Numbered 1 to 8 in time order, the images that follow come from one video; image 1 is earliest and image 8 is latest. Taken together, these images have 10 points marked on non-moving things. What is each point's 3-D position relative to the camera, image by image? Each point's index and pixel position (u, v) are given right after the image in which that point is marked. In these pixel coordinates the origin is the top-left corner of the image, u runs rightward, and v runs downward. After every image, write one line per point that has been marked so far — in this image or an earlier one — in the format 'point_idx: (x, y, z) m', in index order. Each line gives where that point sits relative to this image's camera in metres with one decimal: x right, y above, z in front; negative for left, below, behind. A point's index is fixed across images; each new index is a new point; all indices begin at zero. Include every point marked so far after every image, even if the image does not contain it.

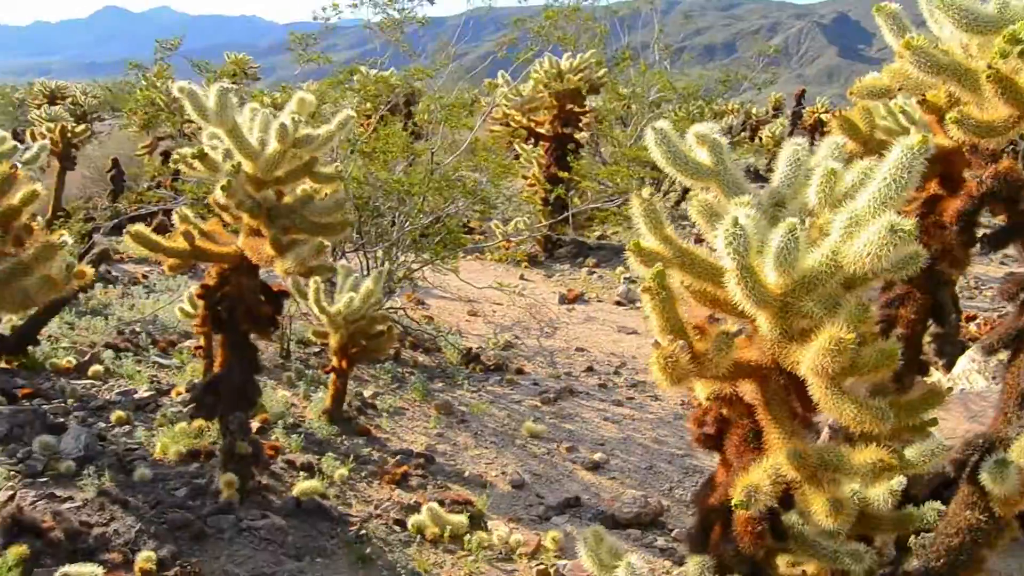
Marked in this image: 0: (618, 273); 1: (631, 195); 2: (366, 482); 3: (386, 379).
0: (+1.3, +0.2, +11.7) m
1: (+0.5, +0.4, +4.1) m
2: (-1.0, -1.3, +6.4) m
3: (-1.1, -0.8, +8.1) m
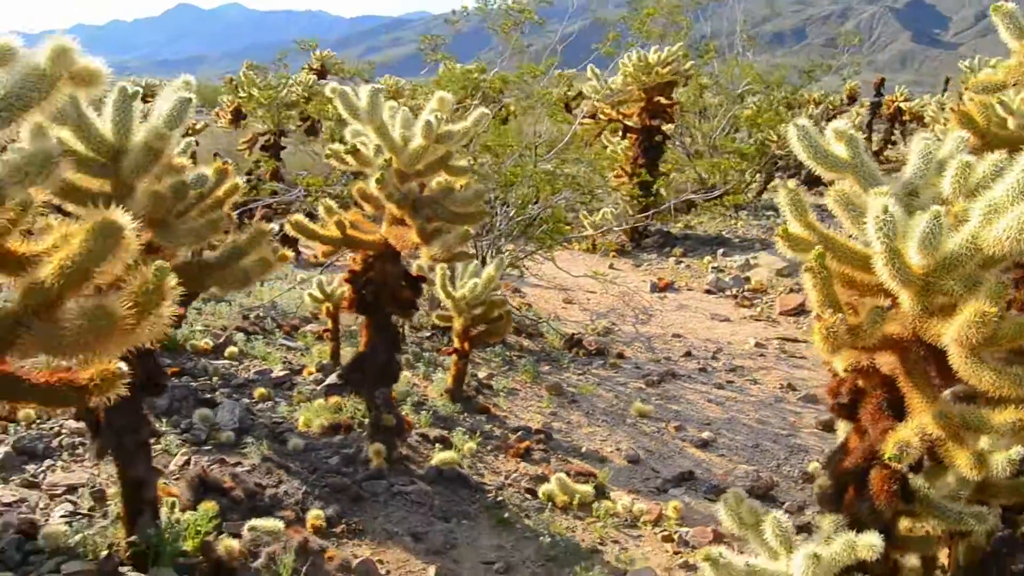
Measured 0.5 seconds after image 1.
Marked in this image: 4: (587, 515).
0: (+2.4, +0.3, +12.0) m
1: (+1.2, +0.5, +4.5) m
2: (-0.1, -1.2, +6.8) m
3: (-0.1, -0.7, +8.6) m
4: (+0.5, -1.5, +6.2) m
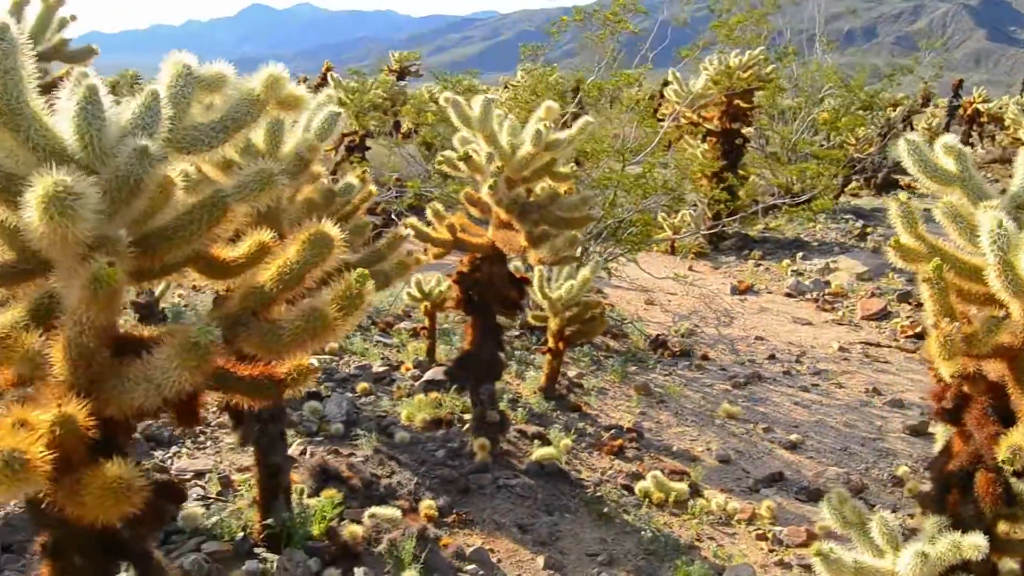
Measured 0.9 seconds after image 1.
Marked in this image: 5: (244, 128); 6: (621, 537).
0: (+3.4, +0.3, +12.1) m
1: (+1.8, +0.4, +4.6) m
2: (+0.6, -1.2, +7.0) m
3: (+0.7, -0.7, +8.8) m
4: (+1.1, -1.5, +6.4) m
5: (-0.8, +0.5, +2.8) m
6: (+0.7, -1.5, +5.9) m
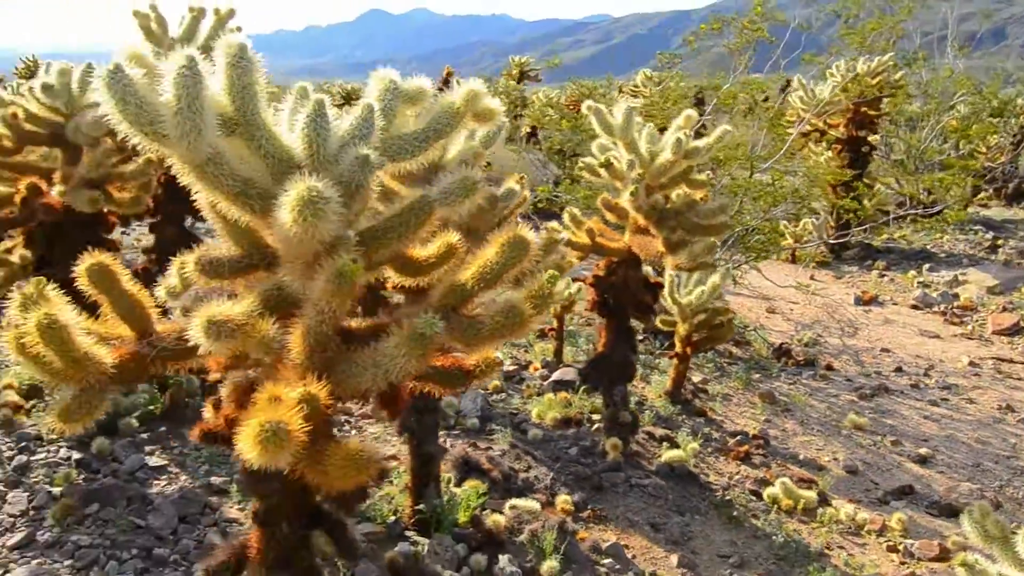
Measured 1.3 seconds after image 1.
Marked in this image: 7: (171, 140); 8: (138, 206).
0: (+4.9, +0.1, +11.8) m
1: (+2.5, +0.4, +4.6) m
2: (+1.5, -1.2, +7.1) m
3: (+1.8, -0.7, +8.9) m
4: (+2.0, -1.6, +6.4) m
5: (-0.2, +0.5, +3.1) m
6: (+1.5, -1.6, +6.0) m
7: (-0.9, +0.4, +2.6) m
8: (-2.1, +0.5, +5.6) m
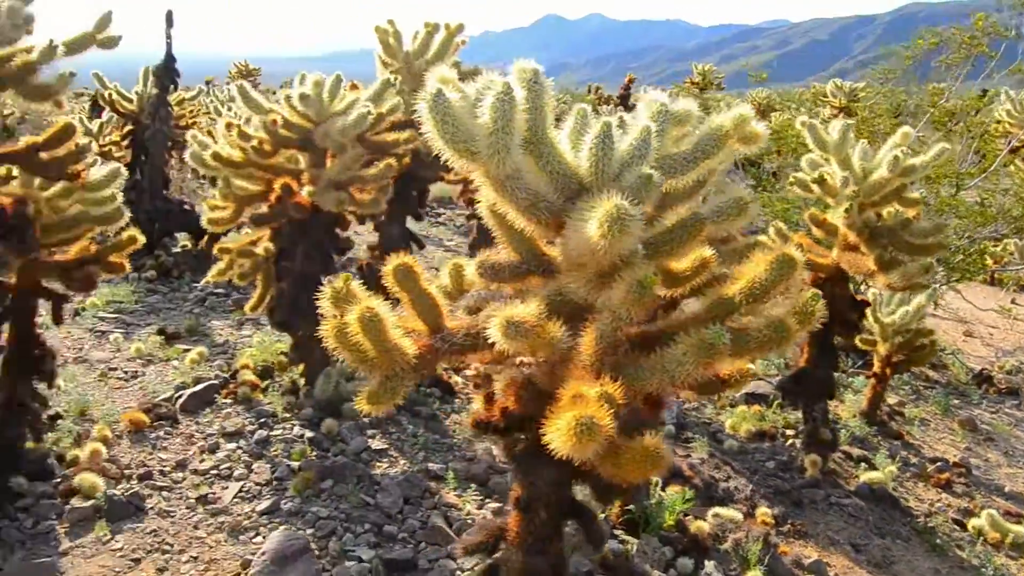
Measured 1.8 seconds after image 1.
0: (+7.1, -0.2, +11.1) m
1: (+3.6, +0.2, +4.3) m
2: (+2.9, -1.4, +7.0) m
3: (+3.5, -0.9, +8.6) m
4: (+3.3, -1.7, +6.2) m
5: (+0.7, +0.4, +3.3) m
6: (+2.7, -1.7, +5.8) m
7: (-0.1, +0.4, +2.9) m
8: (-0.8, +0.5, +6.0) m
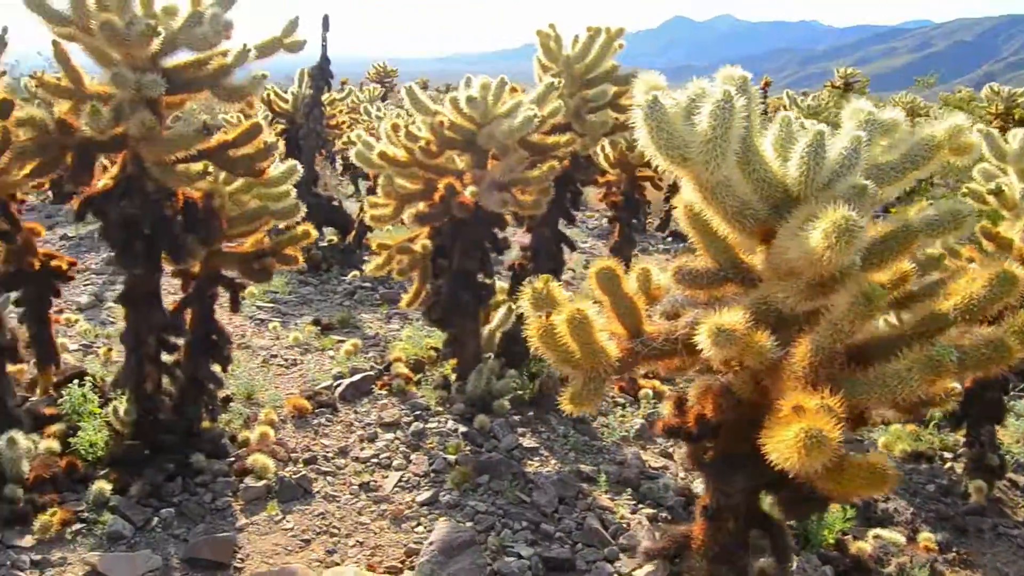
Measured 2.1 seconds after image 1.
0: (+8.6, -0.6, +10.2) m
1: (+4.4, 0.0, +3.9) m
2: (+3.9, -1.5, +6.6) m
3: (+4.7, -1.1, +8.2) m
4: (+4.2, -1.9, +5.8) m
5: (+1.3, +0.4, +3.2) m
6: (+3.6, -1.9, +5.5) m
7: (+0.5, +0.4, +2.8) m
8: (+0.2, +0.5, +6.1) m
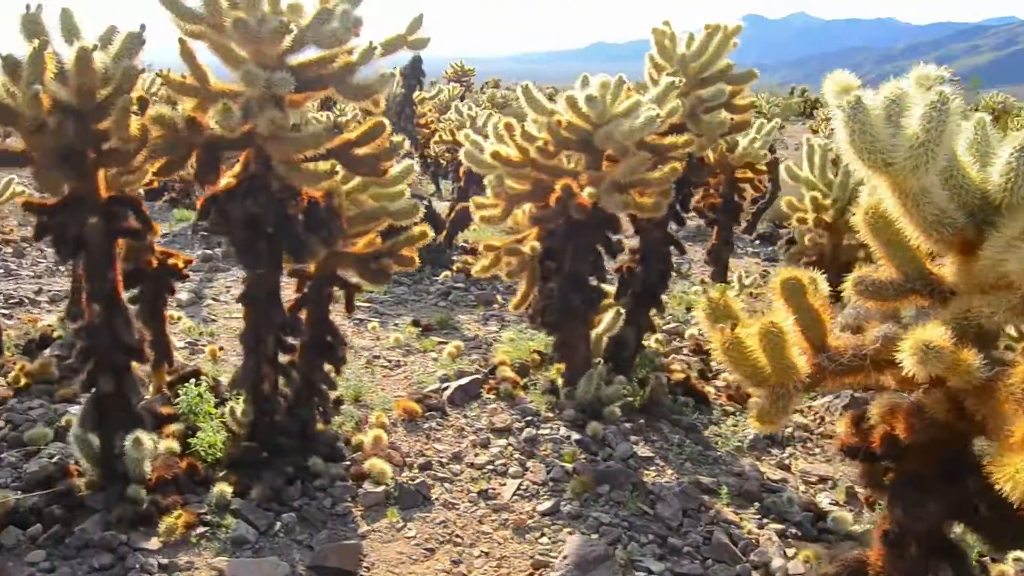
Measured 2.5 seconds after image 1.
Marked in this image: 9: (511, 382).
0: (+9.5, -0.7, +9.5) m
1: (+5.0, -0.1, +3.4) m
2: (+4.6, -1.6, +6.2) m
3: (+5.6, -1.2, +7.7) m
4: (+4.9, -2.0, +5.4) m
5: (+1.9, +0.4, +2.9) m
6: (+4.2, -1.9, +5.1) m
7: (+1.1, +0.3, +2.6) m
8: (+0.9, +0.5, +5.9) m
9: (0.0, -0.6, +6.7) m
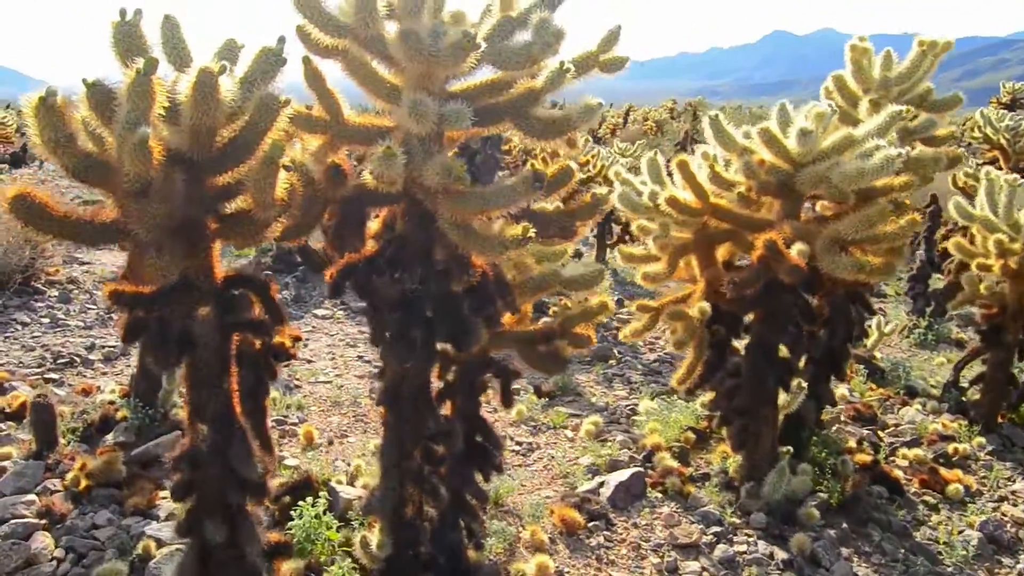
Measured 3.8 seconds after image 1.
0: (+10.5, -1.1, +8.0) m
1: (+5.8, -0.4, +2.1) m
2: (+5.6, -2.0, +4.8) m
3: (+6.5, -1.6, +6.3) m
4: (+5.8, -2.3, +4.0) m
5: (+2.7, 0.0, +1.6) m
6: (+5.1, -2.3, +3.7) m
7: (+1.9, 0.0, +1.4) m
8: (+1.8, +0.1, +4.6) m
9: (+0.9, -1.0, +5.4) m
